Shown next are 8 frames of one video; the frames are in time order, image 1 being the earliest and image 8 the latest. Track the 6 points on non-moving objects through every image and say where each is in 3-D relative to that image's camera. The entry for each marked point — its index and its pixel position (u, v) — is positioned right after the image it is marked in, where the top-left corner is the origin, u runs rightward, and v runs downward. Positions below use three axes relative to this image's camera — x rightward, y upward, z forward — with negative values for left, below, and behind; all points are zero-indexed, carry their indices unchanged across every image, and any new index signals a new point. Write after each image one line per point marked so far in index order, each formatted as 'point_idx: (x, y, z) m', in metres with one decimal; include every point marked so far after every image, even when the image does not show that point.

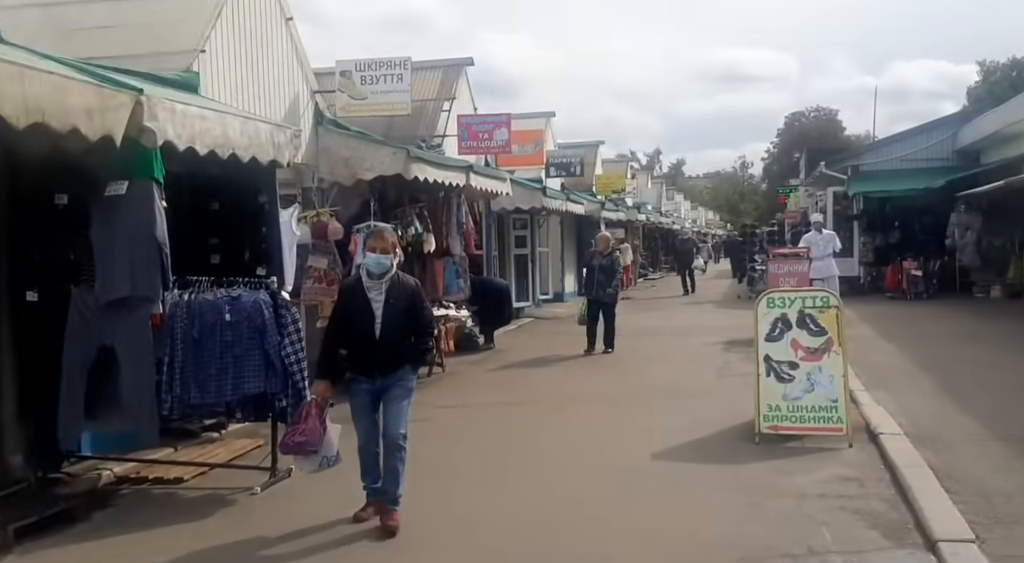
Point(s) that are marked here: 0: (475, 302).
0: (-0.5, -0.3, +15.4) m
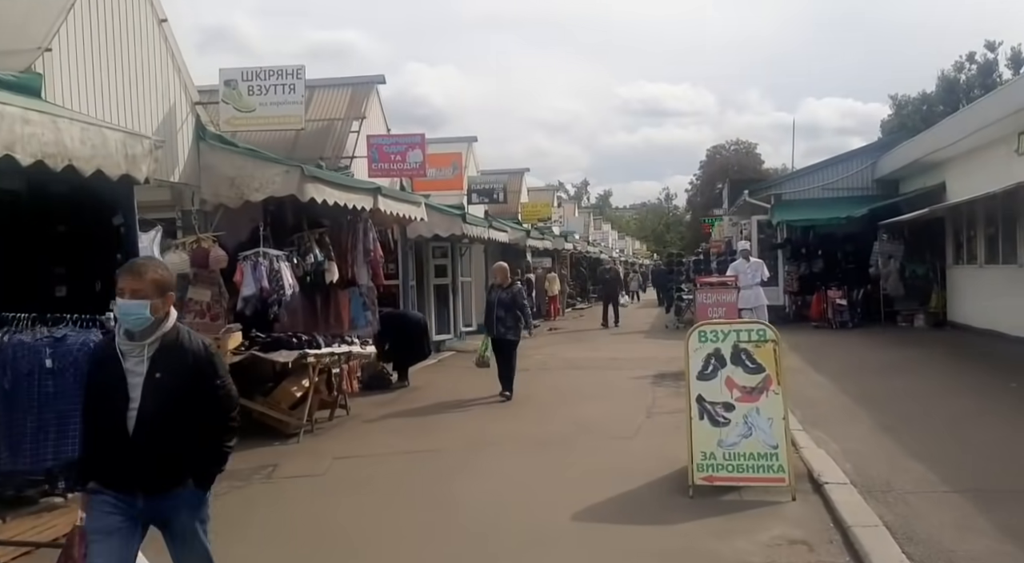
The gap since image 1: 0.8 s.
0: (-1.7, -0.8, +14.2) m
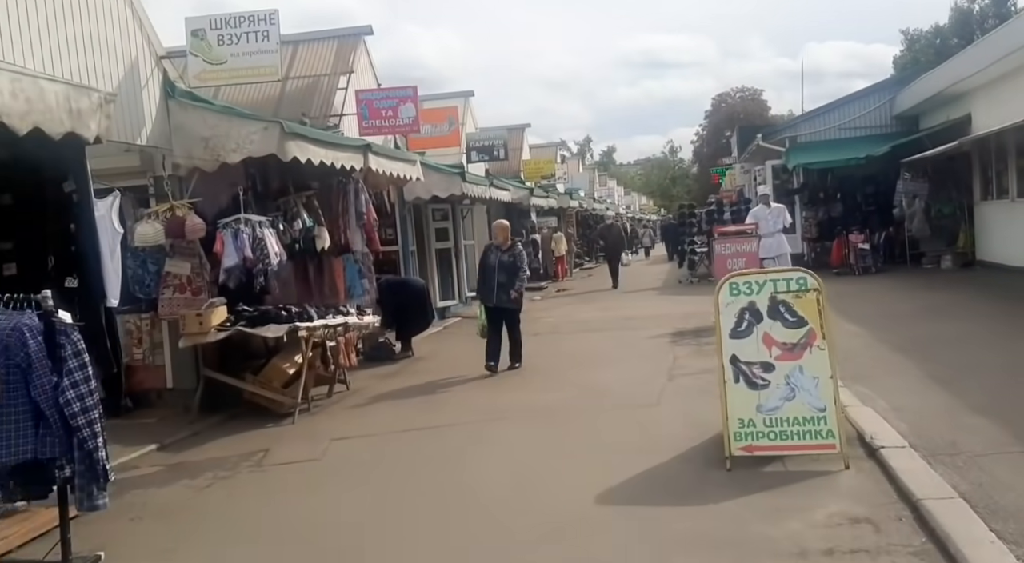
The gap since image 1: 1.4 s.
0: (-1.6, -0.3, +13.4) m
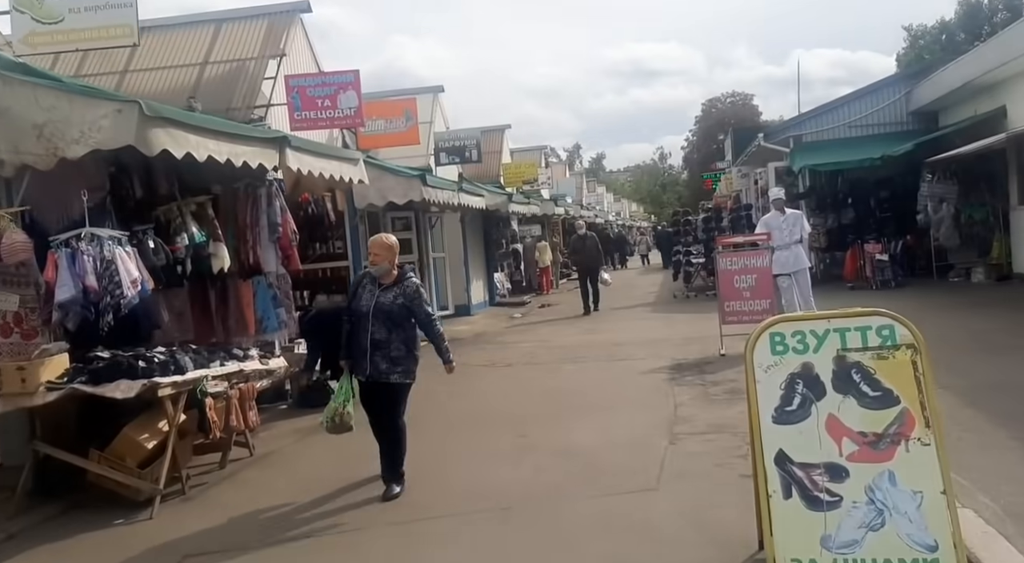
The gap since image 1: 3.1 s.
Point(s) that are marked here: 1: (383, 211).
0: (-2.0, -0.6, +10.8) m
1: (-2.1, +1.1, +16.4) m
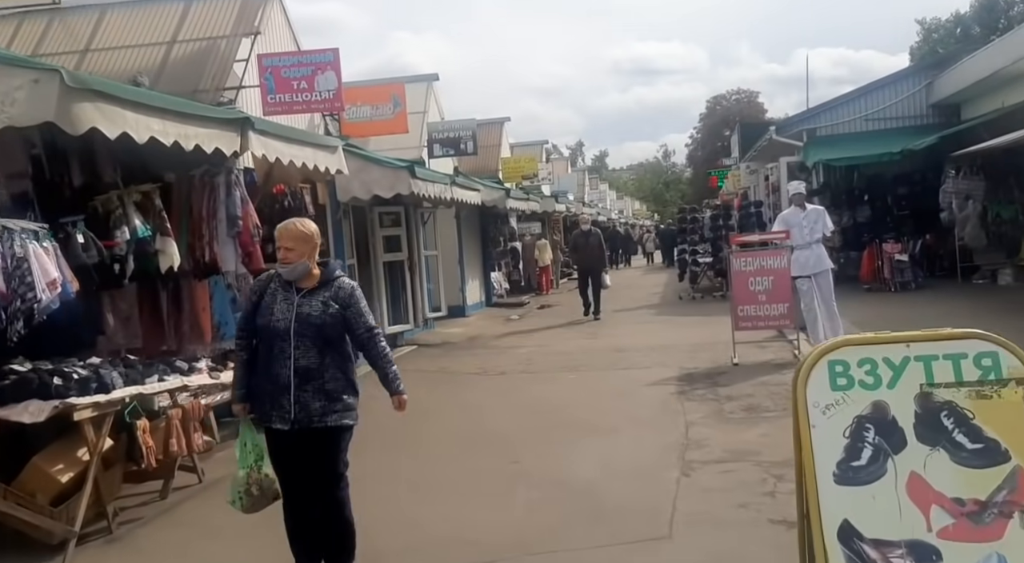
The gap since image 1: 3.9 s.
0: (-2.1, -0.6, +9.8) m
1: (-2.1, +1.2, +15.3) m
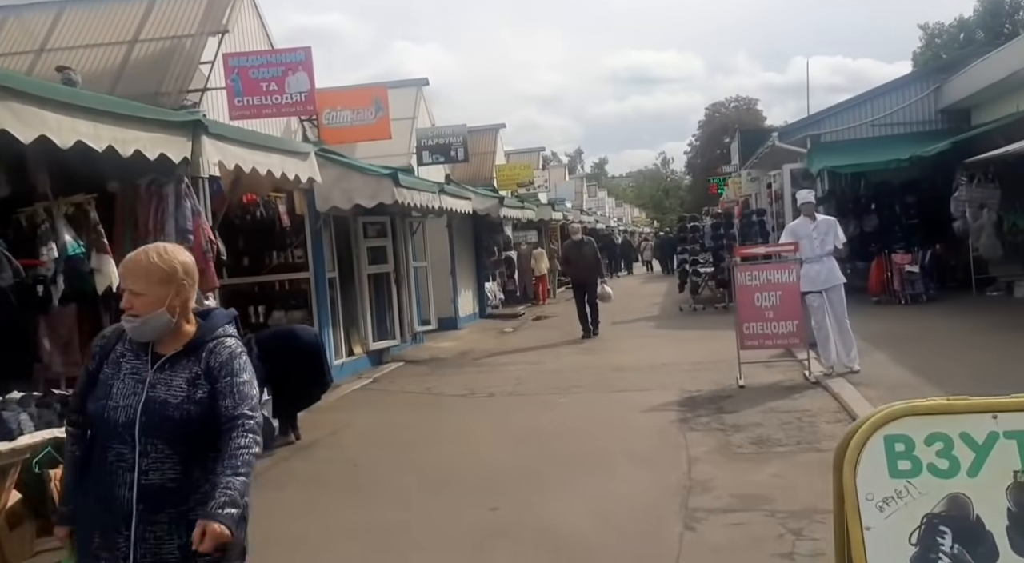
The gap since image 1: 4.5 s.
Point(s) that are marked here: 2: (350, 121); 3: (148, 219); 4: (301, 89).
0: (-2.2, -0.7, +8.9) m
1: (-2.3, +1.0, +14.4) m
2: (-2.5, +2.5, +15.8) m
3: (-2.7, +0.5, +7.4) m
4: (-2.3, +2.2, +11.2) m
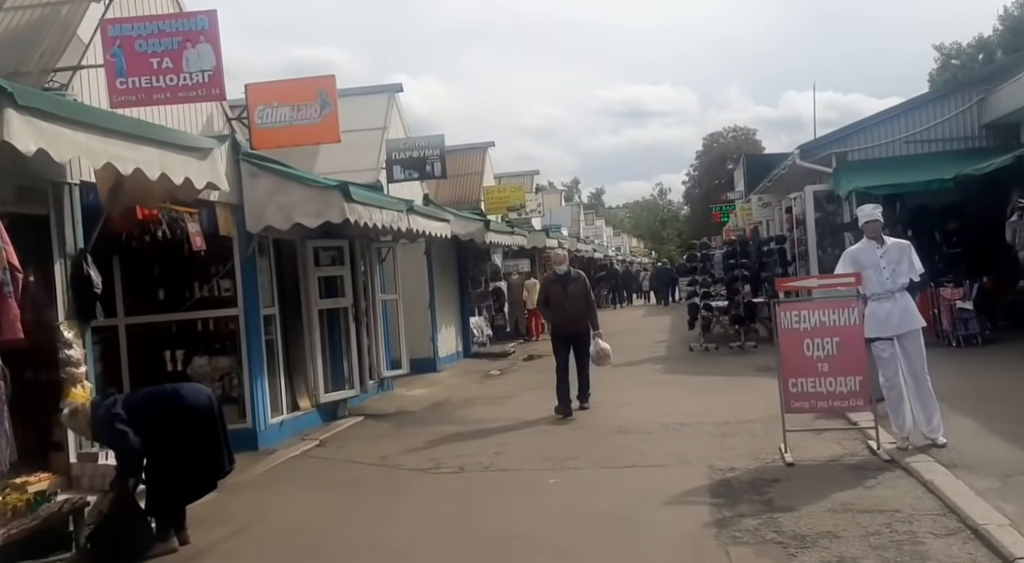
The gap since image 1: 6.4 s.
0: (-2.4, -1.0, +6.3) m
1: (-2.5, +0.5, +11.9) m
2: (-2.7, +2.0, +13.3) m
3: (-2.8, +0.2, +4.8) m
4: (-2.5, +1.8, +8.7) m
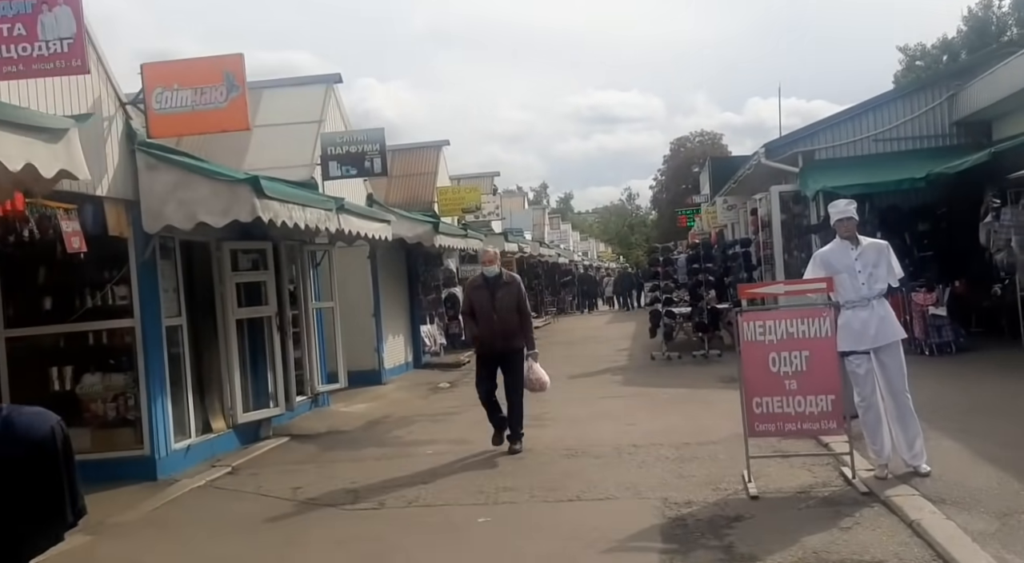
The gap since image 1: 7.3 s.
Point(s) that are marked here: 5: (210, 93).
0: (-2.9, -1.1, +5.1) m
1: (-3.1, +0.4, +10.7) m
2: (-3.4, +1.9, +12.2) m
3: (-3.3, +0.2, +3.6) m
4: (-3.1, +1.8, +7.5) m
5: (-3.2, +2.0, +12.1) m
